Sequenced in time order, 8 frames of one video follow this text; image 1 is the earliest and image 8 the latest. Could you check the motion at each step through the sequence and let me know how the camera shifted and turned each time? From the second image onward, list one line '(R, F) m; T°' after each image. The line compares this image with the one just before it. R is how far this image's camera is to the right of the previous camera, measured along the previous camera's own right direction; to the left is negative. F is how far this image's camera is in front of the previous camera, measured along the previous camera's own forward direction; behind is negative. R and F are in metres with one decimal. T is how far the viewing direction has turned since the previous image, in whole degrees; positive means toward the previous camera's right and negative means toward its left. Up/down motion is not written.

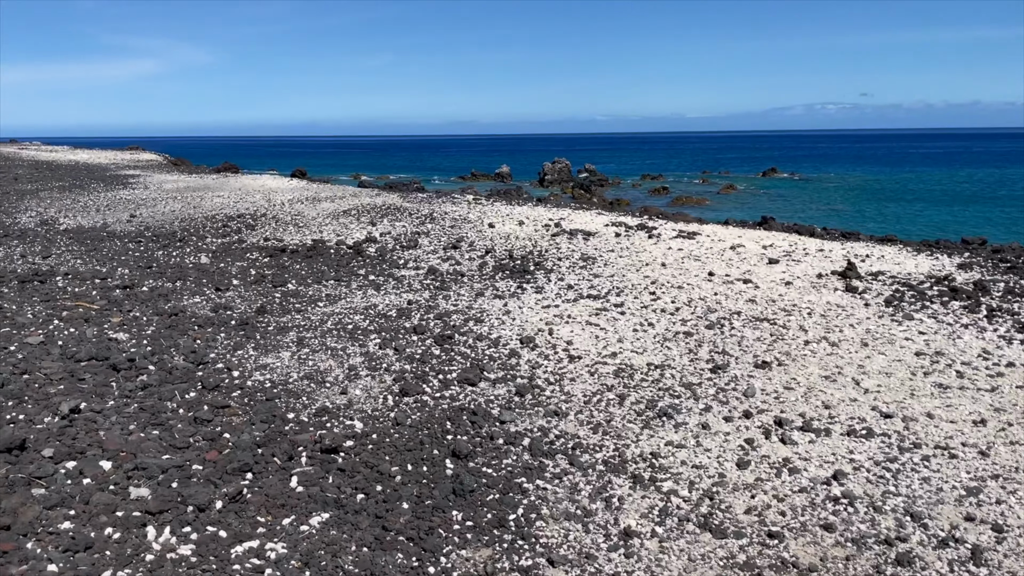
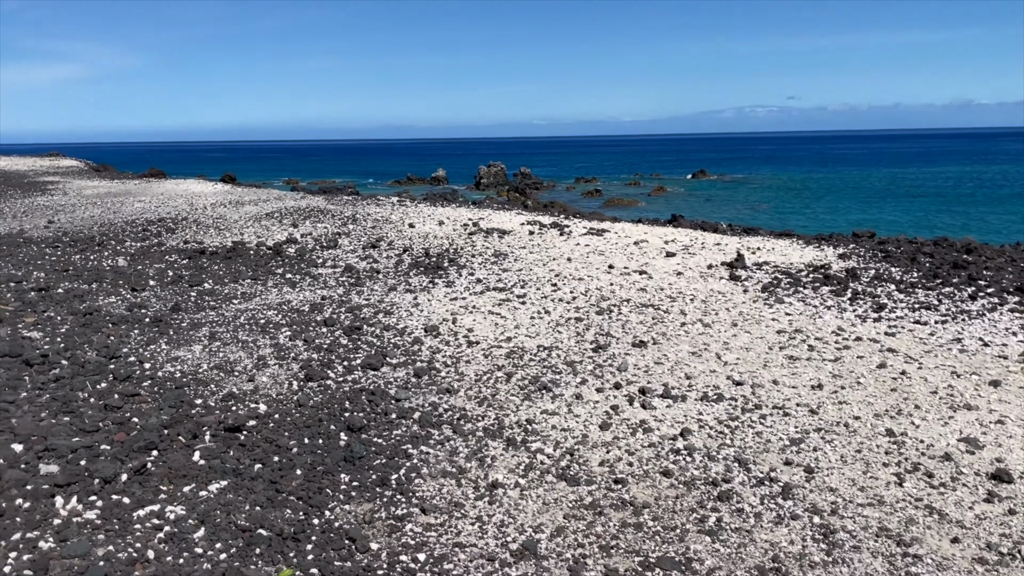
(+0.5, -0.7) m; +4°
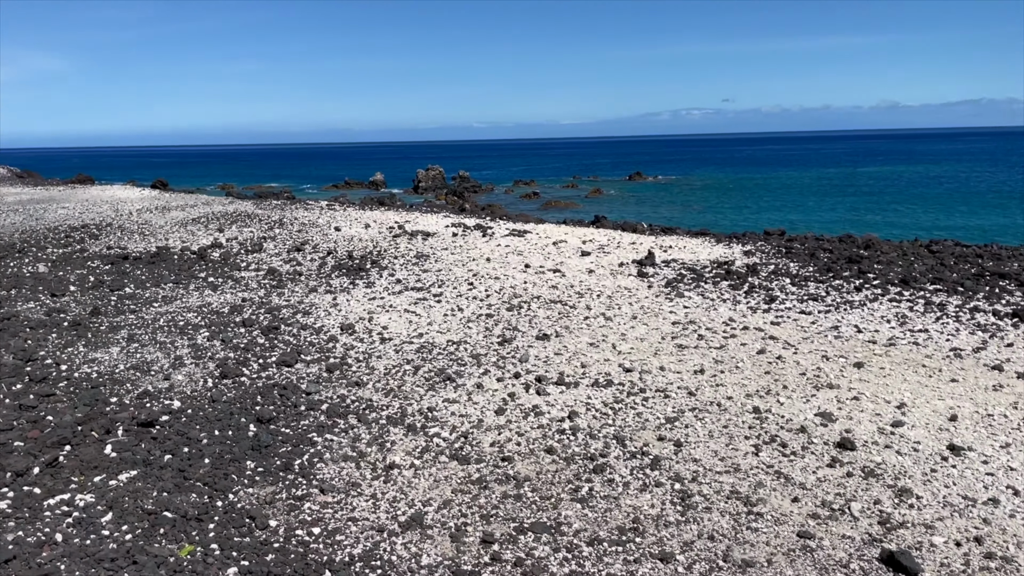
(+0.4, -0.5) m; +4°
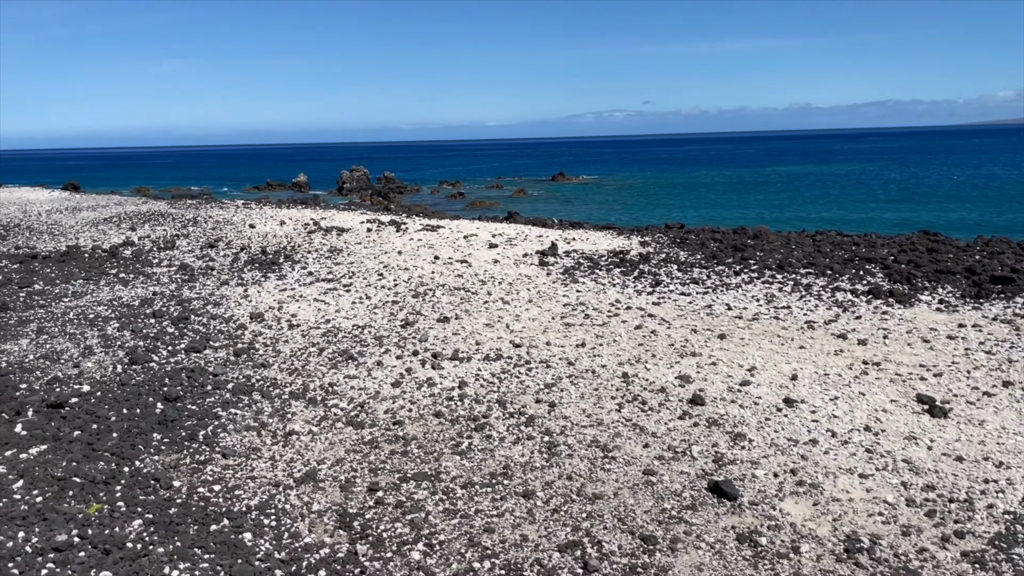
(+0.4, -0.8) m; +5°
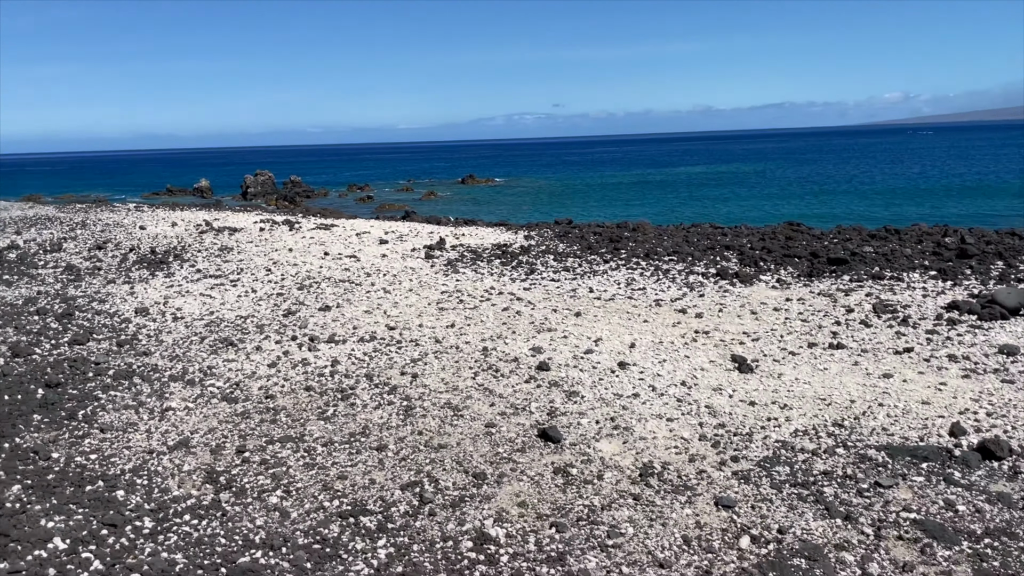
(+0.5, -0.9) m; +6°
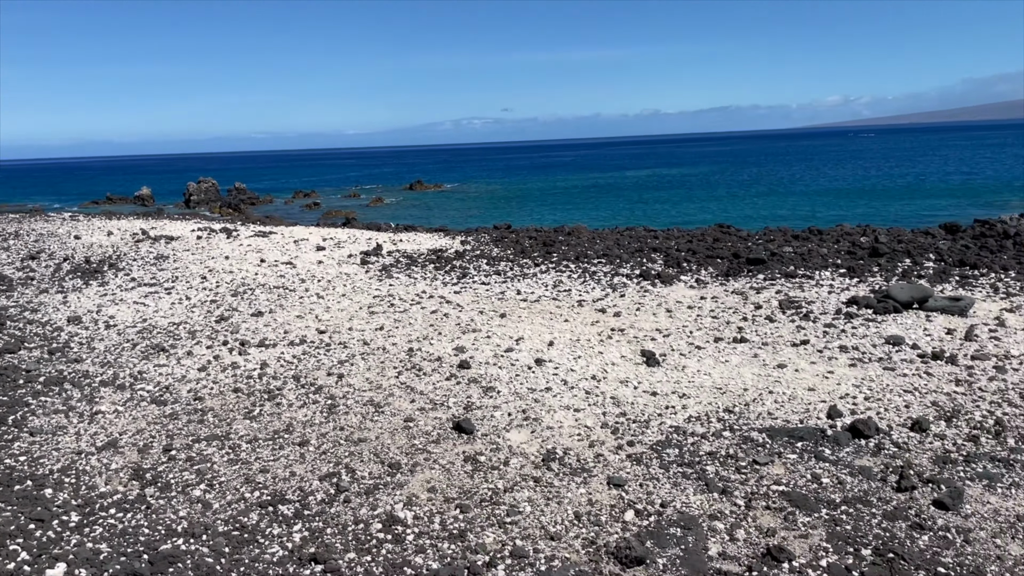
(+0.3, -0.5) m; +3°
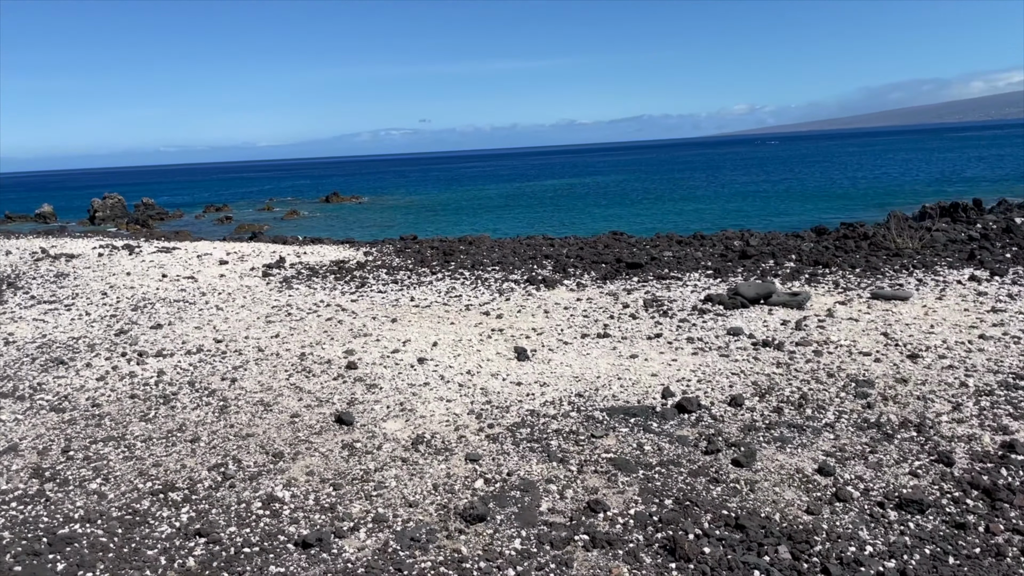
(+0.5, -1.0) m; +5°
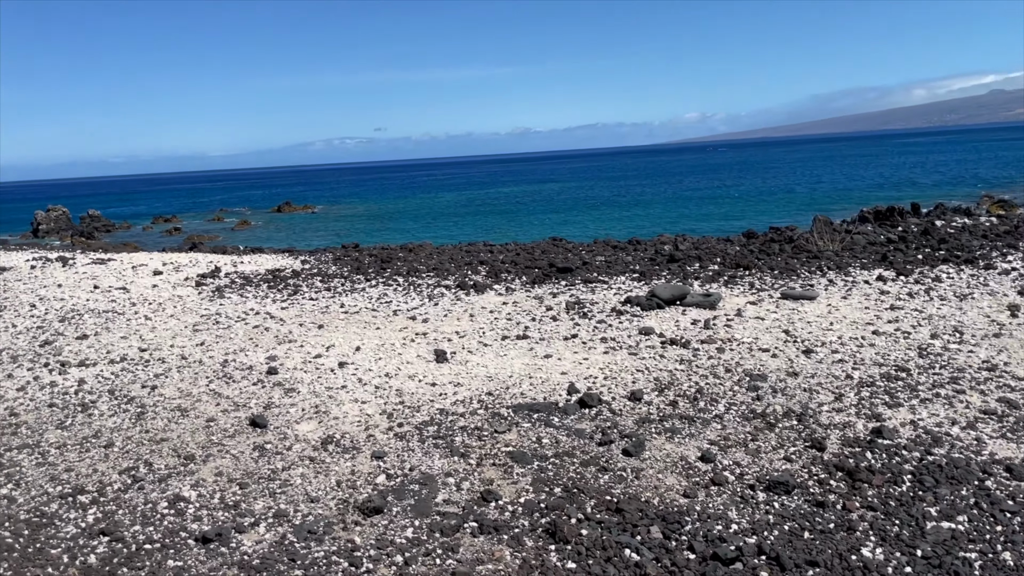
(+0.5, -0.4) m; +3°
